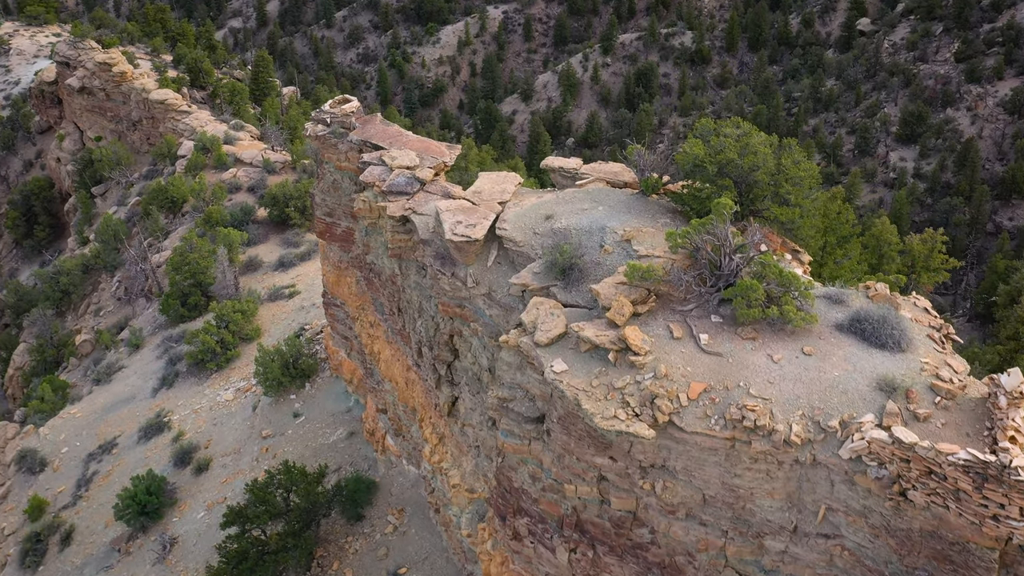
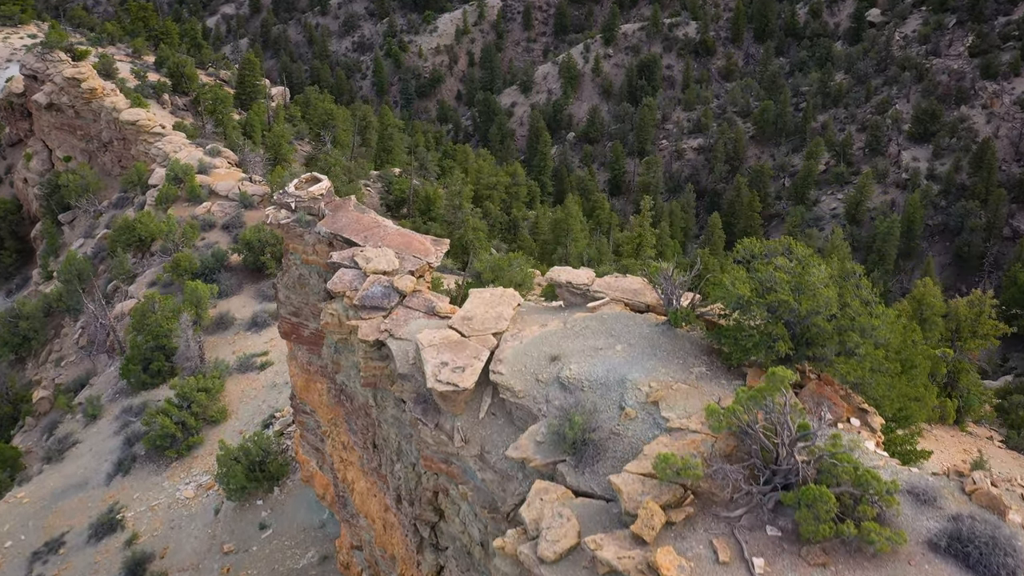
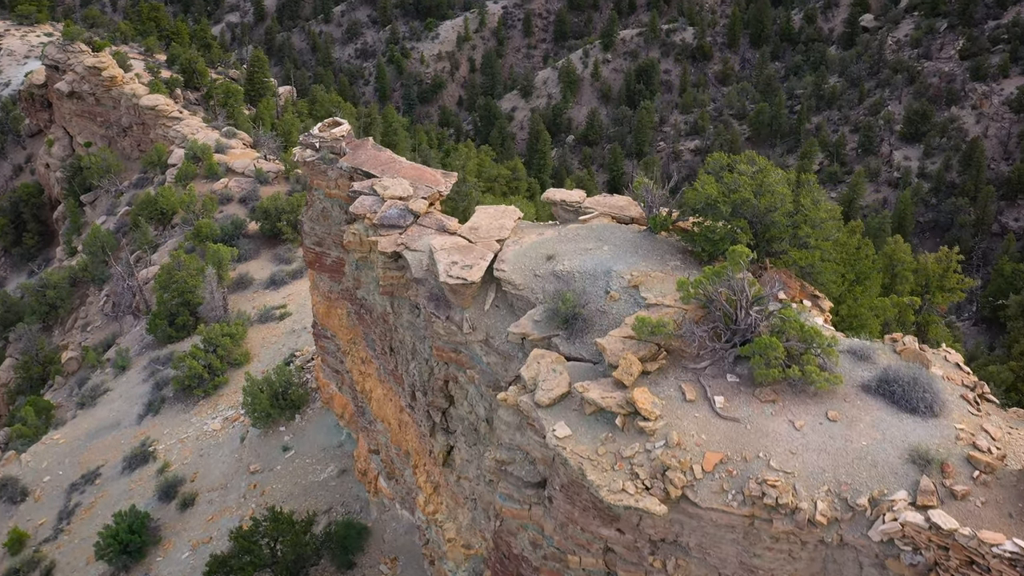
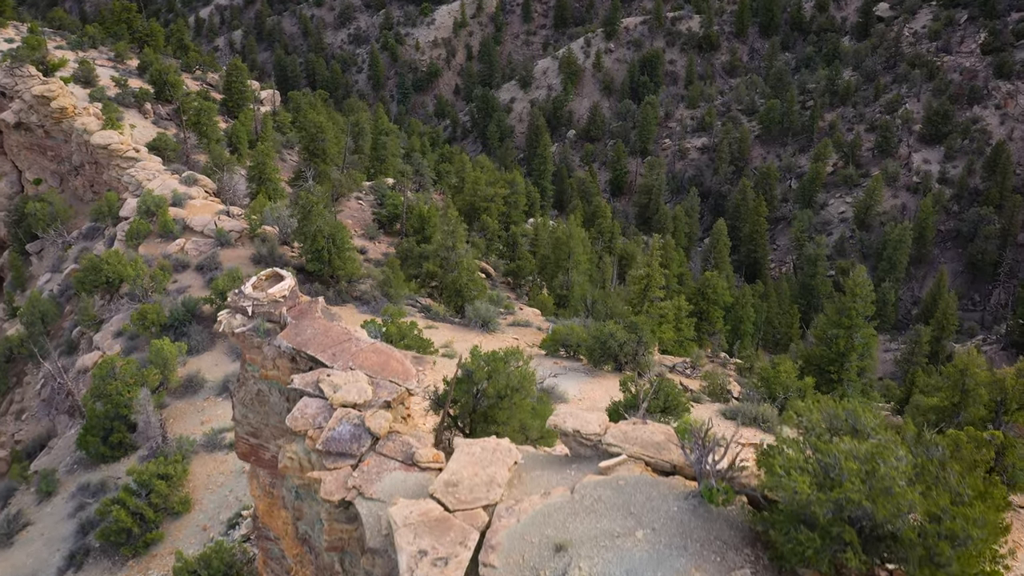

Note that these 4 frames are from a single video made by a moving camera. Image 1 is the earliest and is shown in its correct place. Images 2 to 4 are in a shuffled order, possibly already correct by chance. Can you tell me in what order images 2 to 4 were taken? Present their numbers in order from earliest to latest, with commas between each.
3, 2, 4
